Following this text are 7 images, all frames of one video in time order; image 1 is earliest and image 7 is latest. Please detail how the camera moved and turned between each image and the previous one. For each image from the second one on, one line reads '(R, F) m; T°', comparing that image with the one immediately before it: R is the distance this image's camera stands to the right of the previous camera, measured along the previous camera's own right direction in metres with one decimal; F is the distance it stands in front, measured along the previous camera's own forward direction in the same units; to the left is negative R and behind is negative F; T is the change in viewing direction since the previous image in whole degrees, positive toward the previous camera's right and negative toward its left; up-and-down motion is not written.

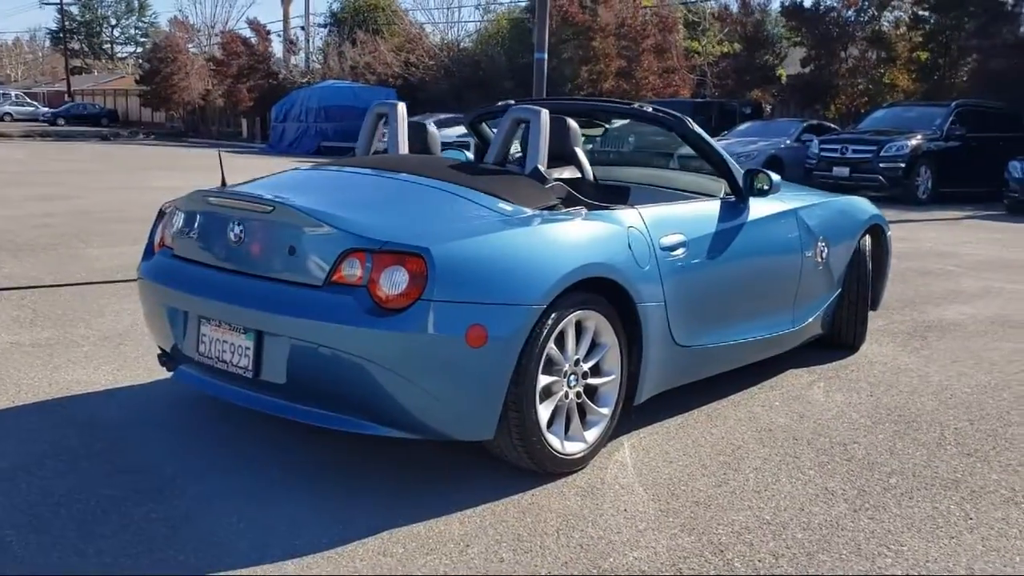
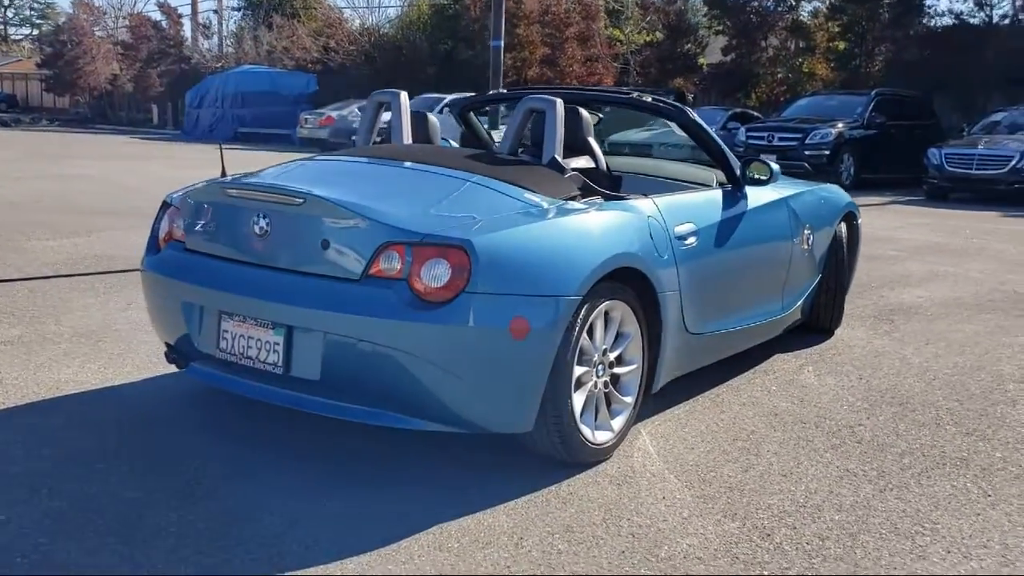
(-0.5, 0.0) m; +5°
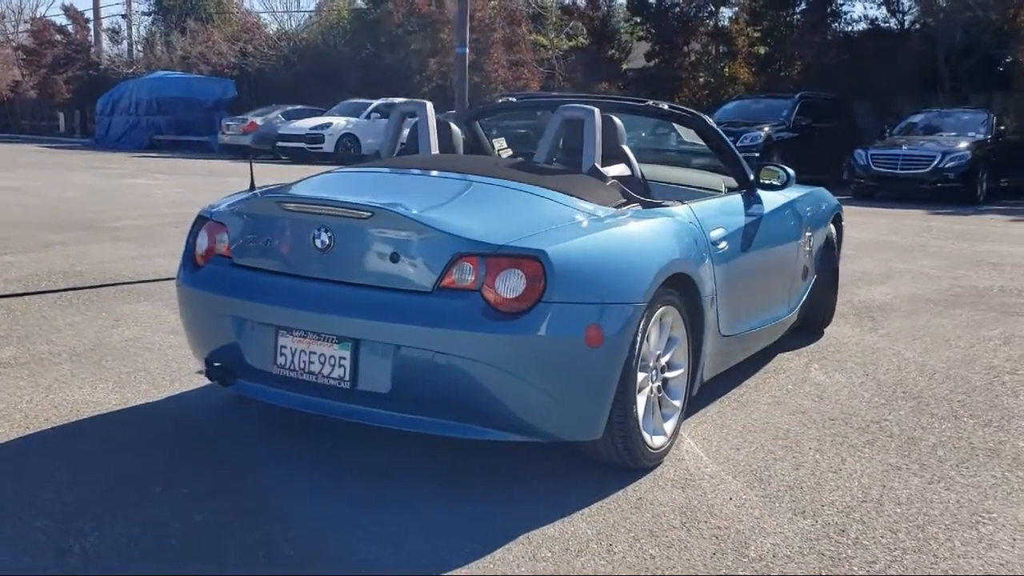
(-0.7, 0.0) m; +5°
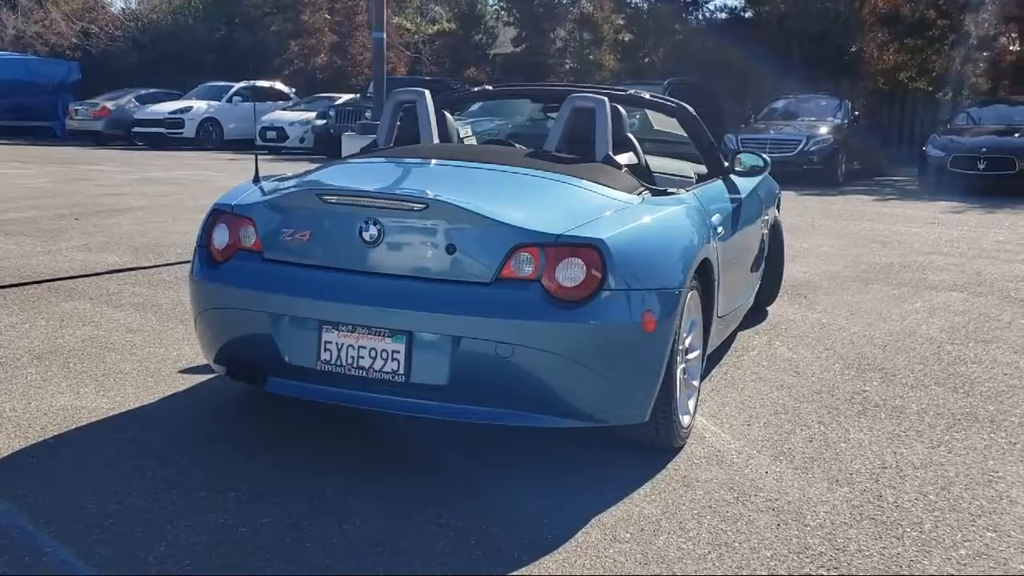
(-0.9, 0.0) m; +9°
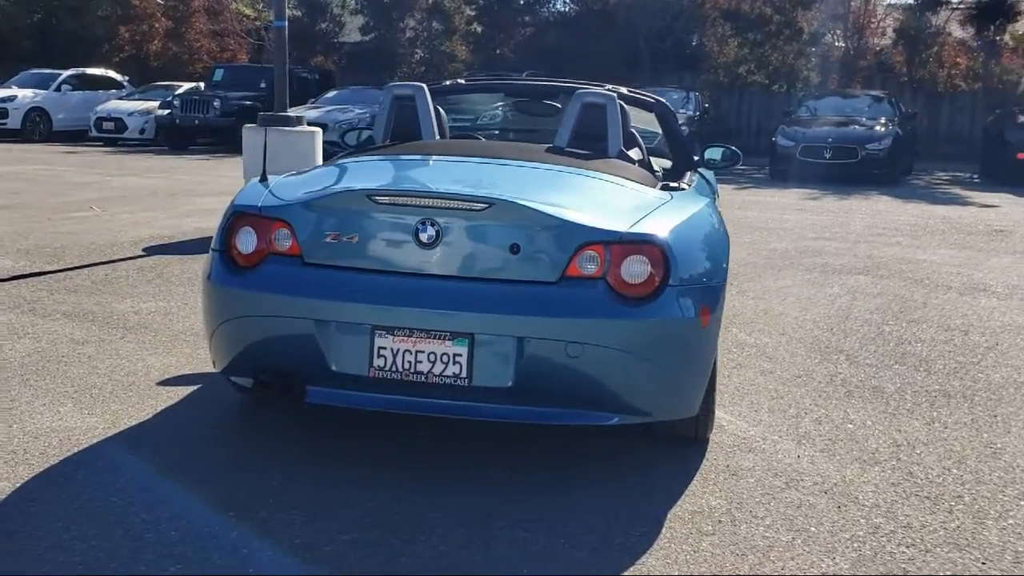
(-1.0, +0.1) m; +10°
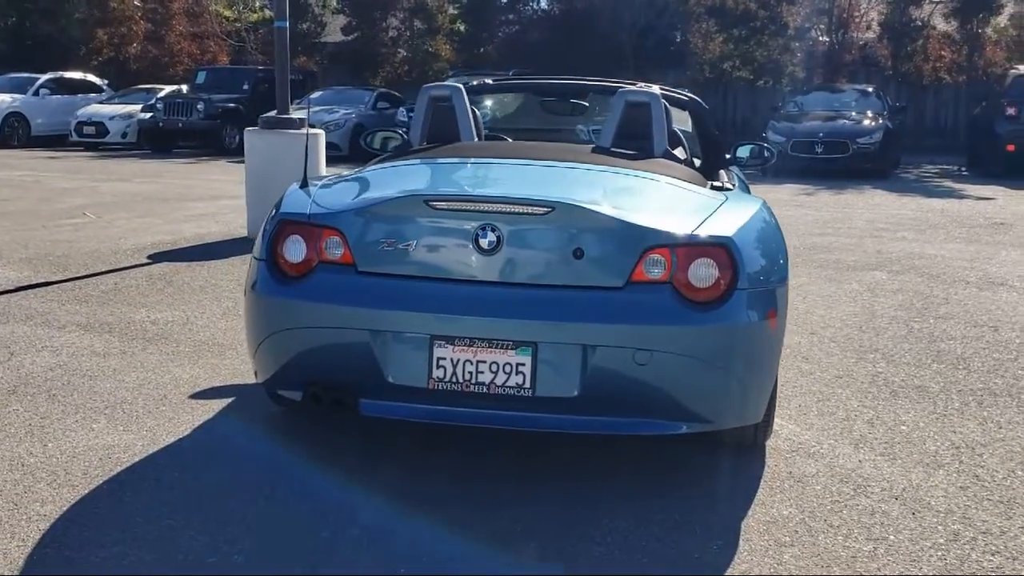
(-0.4, +0.1) m; +1°
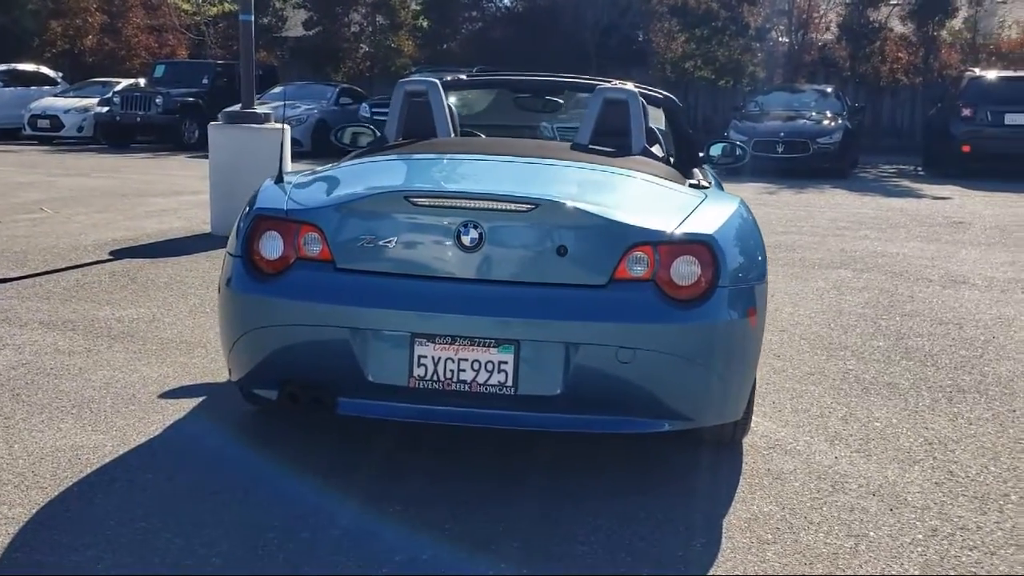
(-0.1, 0.0) m; +2°
